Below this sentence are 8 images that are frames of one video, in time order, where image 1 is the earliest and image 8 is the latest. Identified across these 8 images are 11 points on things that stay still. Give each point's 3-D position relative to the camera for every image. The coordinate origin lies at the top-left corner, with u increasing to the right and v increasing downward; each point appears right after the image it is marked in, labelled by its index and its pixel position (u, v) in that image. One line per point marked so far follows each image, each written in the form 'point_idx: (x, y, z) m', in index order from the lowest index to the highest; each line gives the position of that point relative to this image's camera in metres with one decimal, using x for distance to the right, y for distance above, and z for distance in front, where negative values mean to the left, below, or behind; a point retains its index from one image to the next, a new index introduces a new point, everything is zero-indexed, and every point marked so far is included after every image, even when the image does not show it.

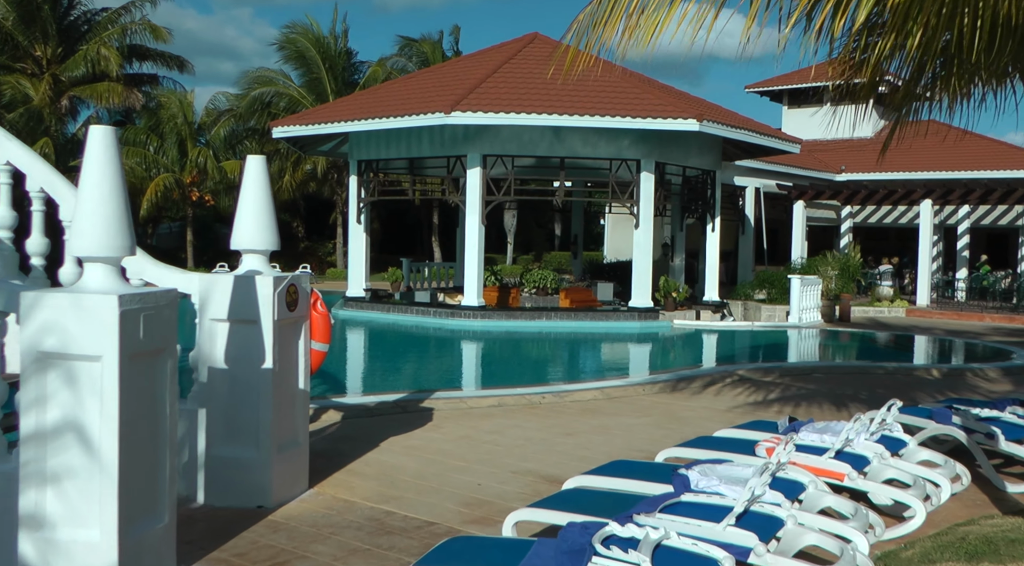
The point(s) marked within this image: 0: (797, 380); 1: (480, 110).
0: (+3.3, -1.1, +12.0) m
1: (-0.5, +3.0, +17.4) m
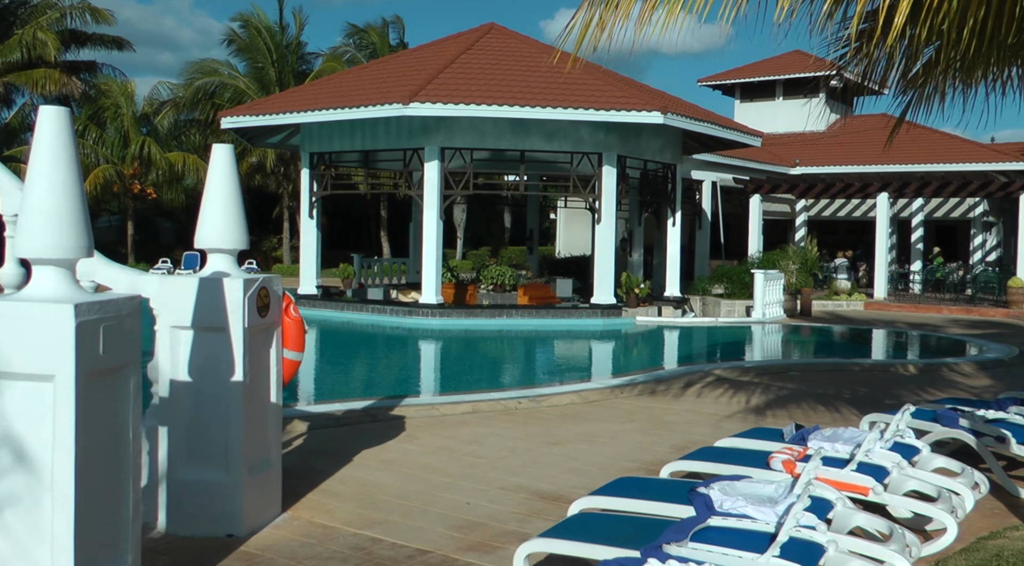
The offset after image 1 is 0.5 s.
0: (+3.0, -1.1, +11.6) m
1: (-1.2, +3.0, +16.7) m
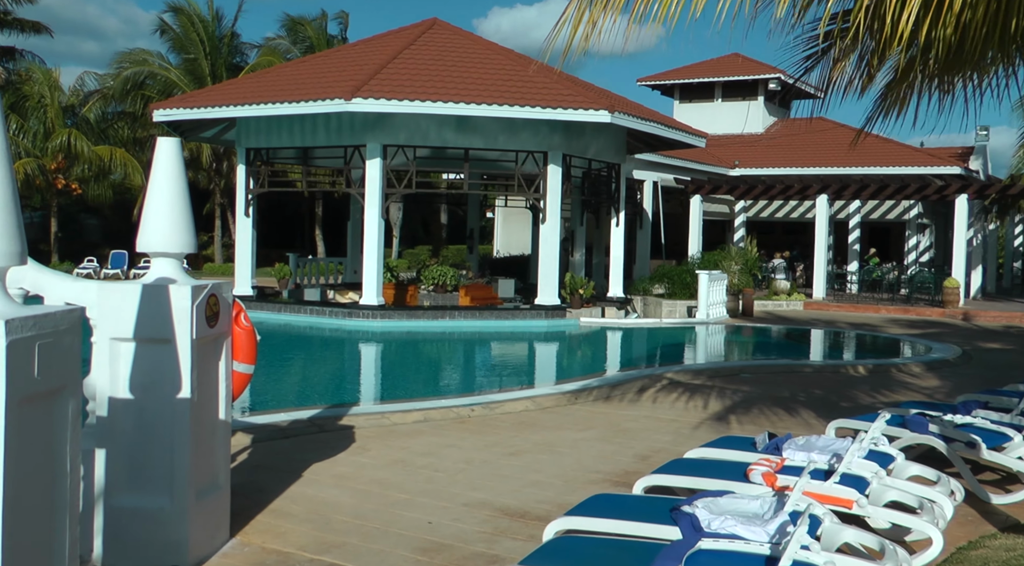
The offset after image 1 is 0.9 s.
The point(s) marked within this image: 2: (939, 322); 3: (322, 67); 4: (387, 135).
0: (+2.4, -1.1, +11.5) m
1: (-2.1, +3.0, +16.3) m
2: (+8.3, -0.8, +19.5) m
3: (-3.5, +4.0, +18.8) m
4: (-2.2, +2.6, +17.8) m
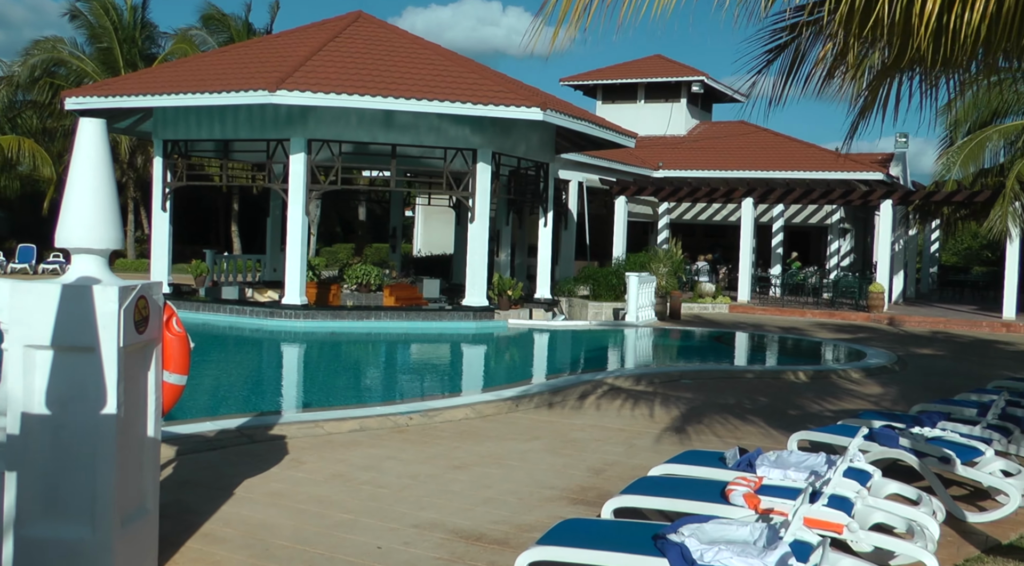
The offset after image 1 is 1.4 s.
0: (+1.7, -1.2, +11.2) m
1: (-3.1, +3.0, +15.6) m
2: (+6.9, -0.9, +19.7) m
3: (-4.8, +4.1, +18.0) m
4: (-3.4, +2.6, +17.1) m
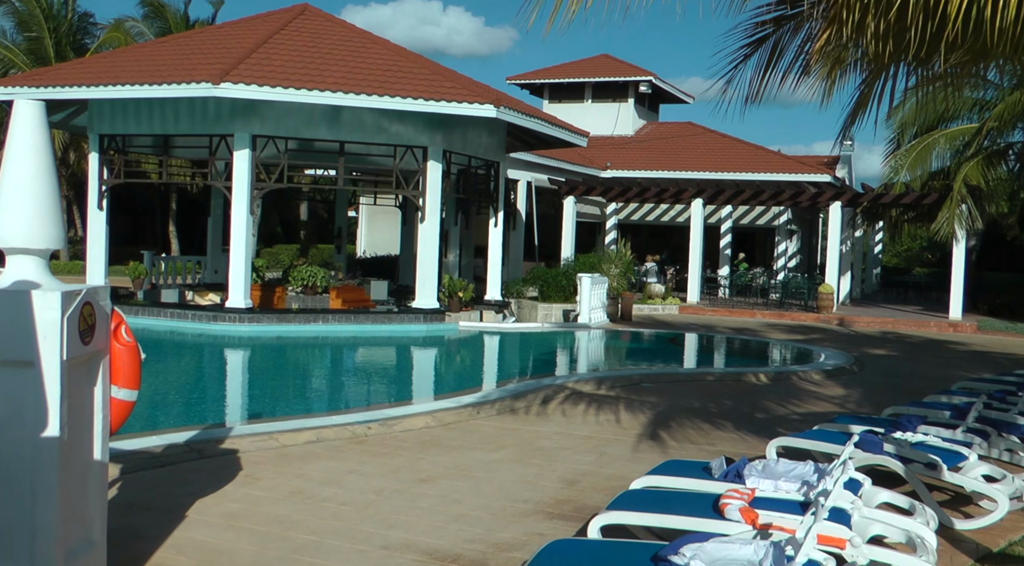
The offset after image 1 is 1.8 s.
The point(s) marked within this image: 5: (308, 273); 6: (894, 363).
0: (+1.3, -1.2, +10.9) m
1: (-3.8, +3.0, +15.1) m
2: (+5.9, -0.9, +19.7) m
3: (-5.6, +4.0, +17.4) m
4: (-4.2, +2.6, +16.5) m
5: (-3.8, +0.2, +19.0) m
6: (+5.1, -1.1, +13.7) m
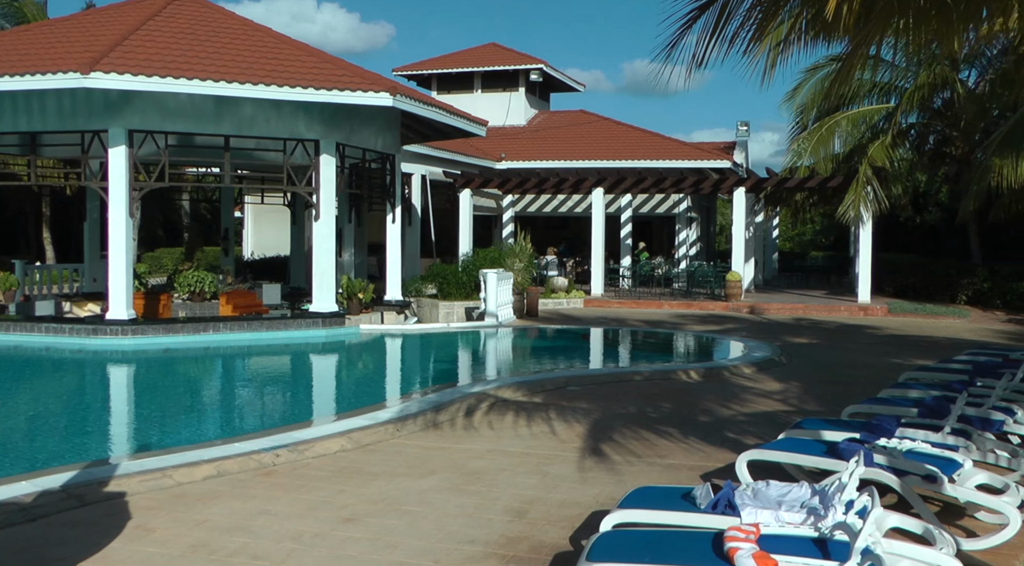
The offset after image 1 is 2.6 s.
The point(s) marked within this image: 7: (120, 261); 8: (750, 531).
0: (+0.5, -1.1, +10.1) m
1: (-5.2, +2.8, +13.7) m
2: (+4.1, -0.6, +19.4) m
3: (-7.2, +3.8, +15.8) m
4: (-5.7, +2.5, +15.0) m
5: (-5.5, +0.1, +17.6) m
6: (+4.0, -0.9, +13.3) m
7: (-5.9, +0.3, +15.2) m
8: (+1.0, -1.0, +4.2) m
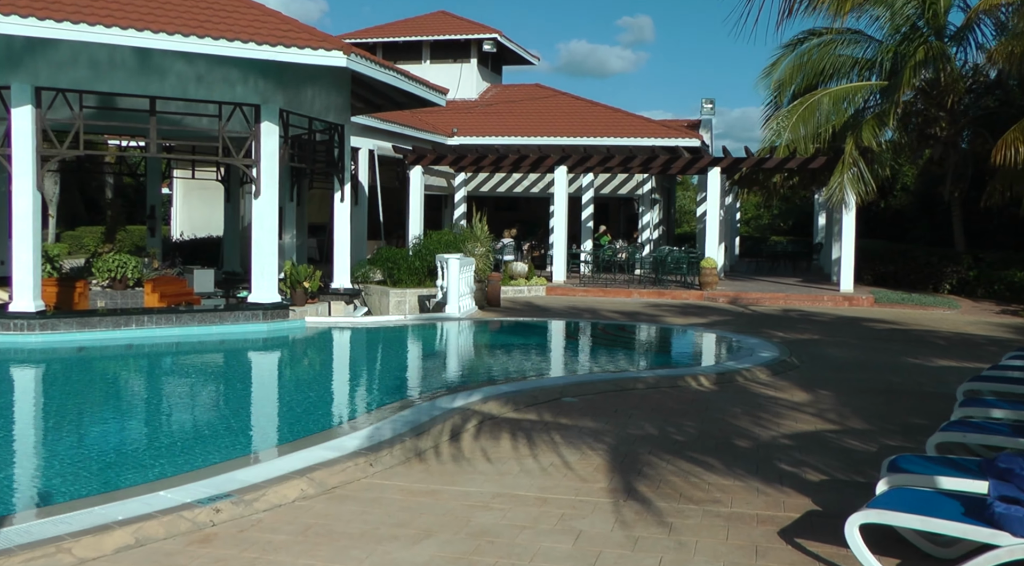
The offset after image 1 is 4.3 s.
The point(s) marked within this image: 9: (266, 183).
0: (+0.4, -1.1, +8.5) m
1: (-5.5, +3.0, +11.6) m
2: (+3.4, -0.4, +17.9) m
3: (-7.7, +4.0, +13.5) m
4: (-6.0, +2.6, +12.9) m
5: (-6.1, +0.3, +15.5) m
6: (+3.7, -0.8, +11.8) m
7: (-6.3, +0.5, +13.1) m
8: (+1.2, -1.1, +2.6) m
9: (-3.4, +1.4, +14.3) m
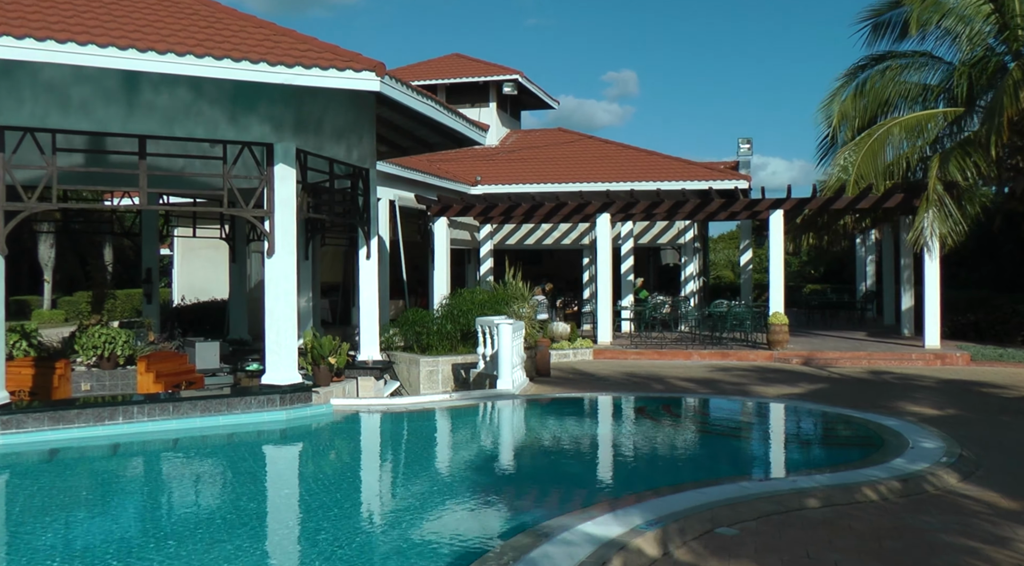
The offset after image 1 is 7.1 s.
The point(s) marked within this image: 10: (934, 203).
0: (+1.2, -1.6, +6.0) m
1: (-4.7, +2.2, +9.3) m
2: (+4.2, -1.3, +15.5) m
3: (-6.9, +3.1, +11.2) m
4: (-5.3, +1.8, +10.6) m
5: (-5.3, -0.7, +13.1) m
6: (+4.5, -1.4, +9.4) m
7: (-5.5, -0.4, +10.6) m
8: (+2.1, -1.3, +0.1) m
9: (-2.7, +0.5, +12.0) m
10: (+6.9, +1.2, +16.2) m
